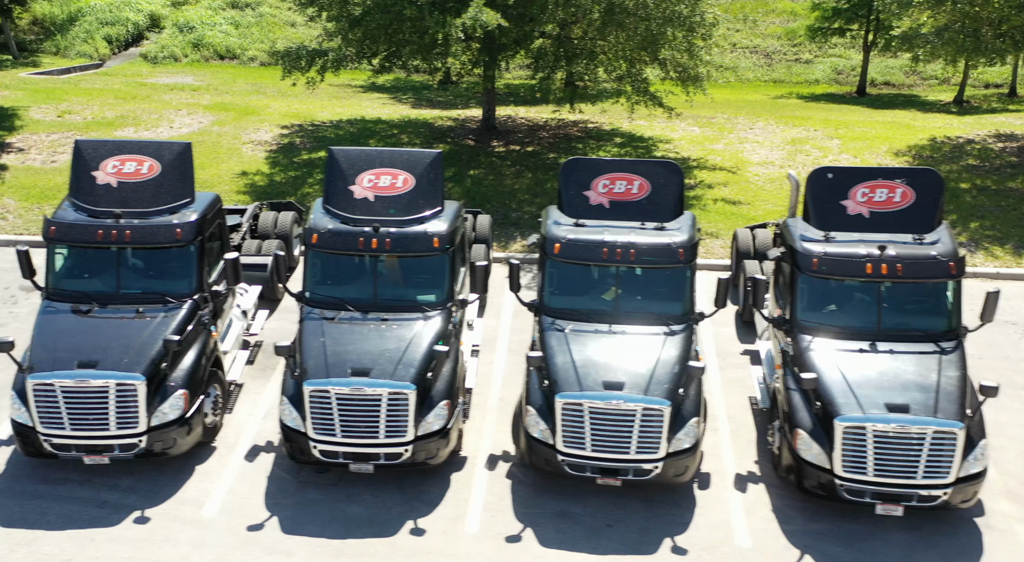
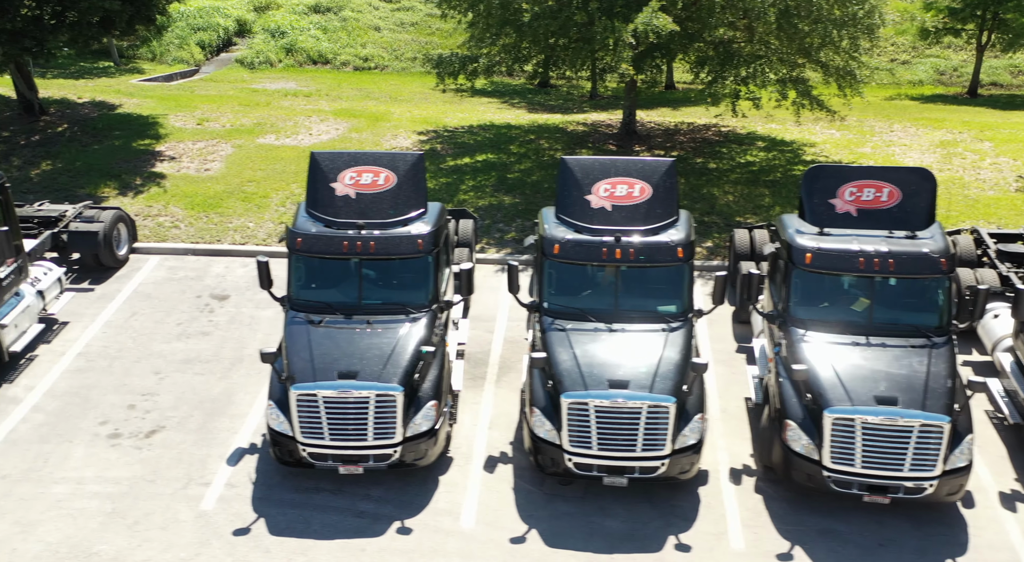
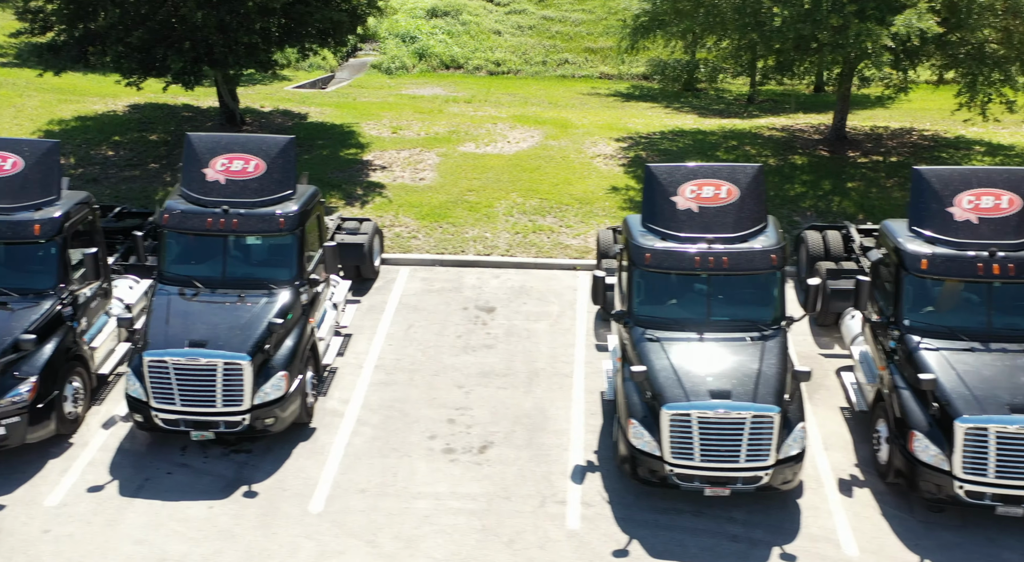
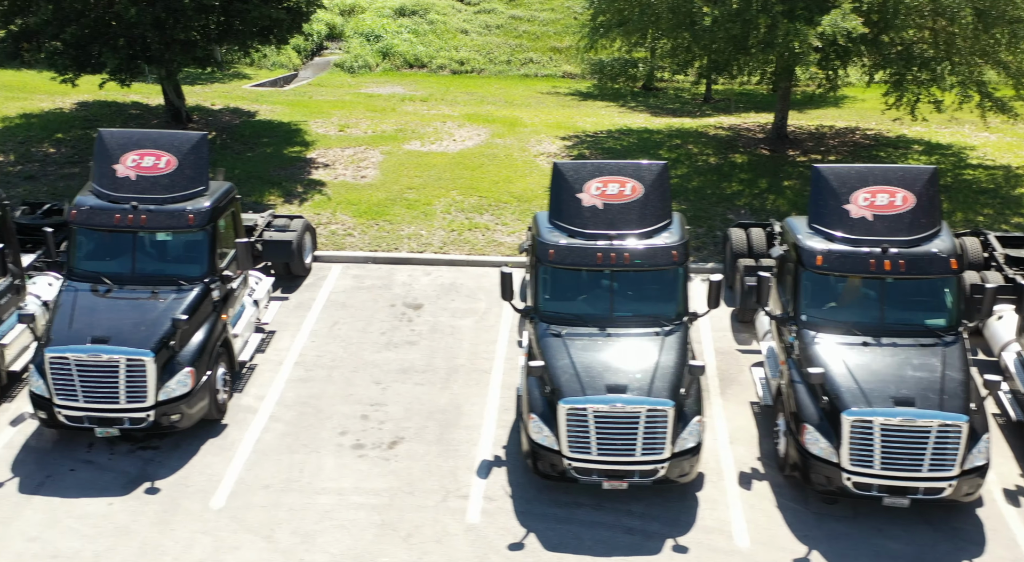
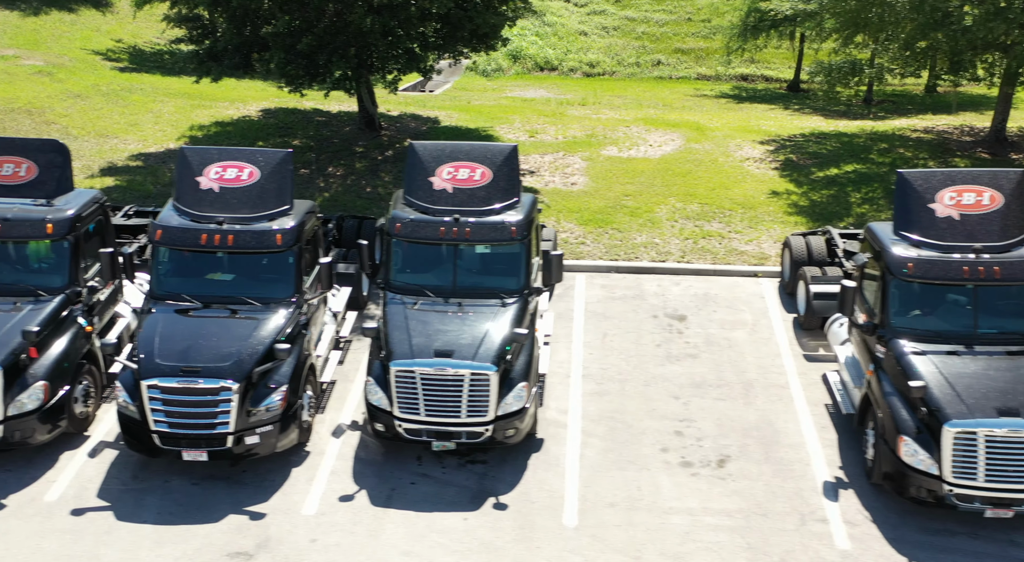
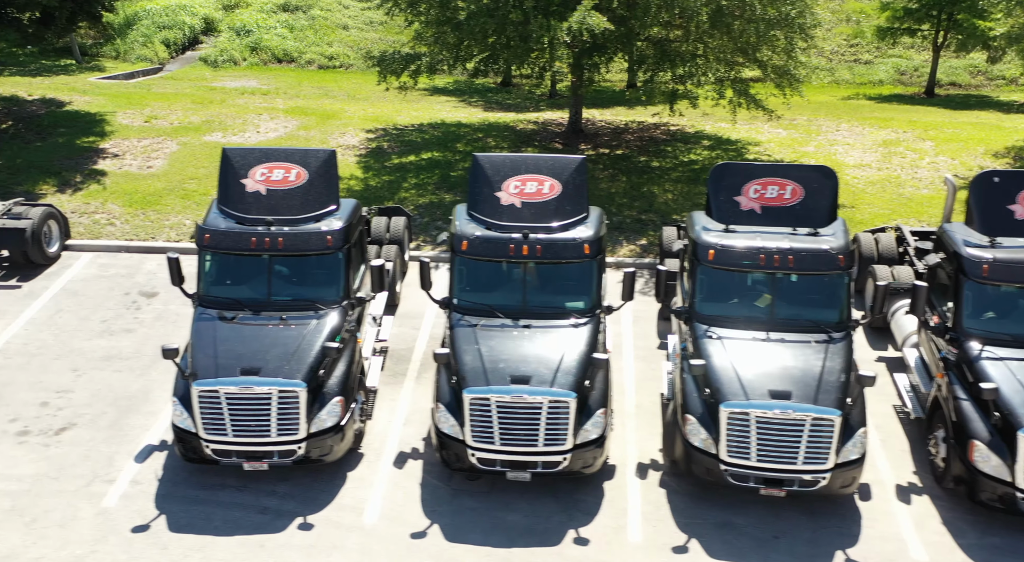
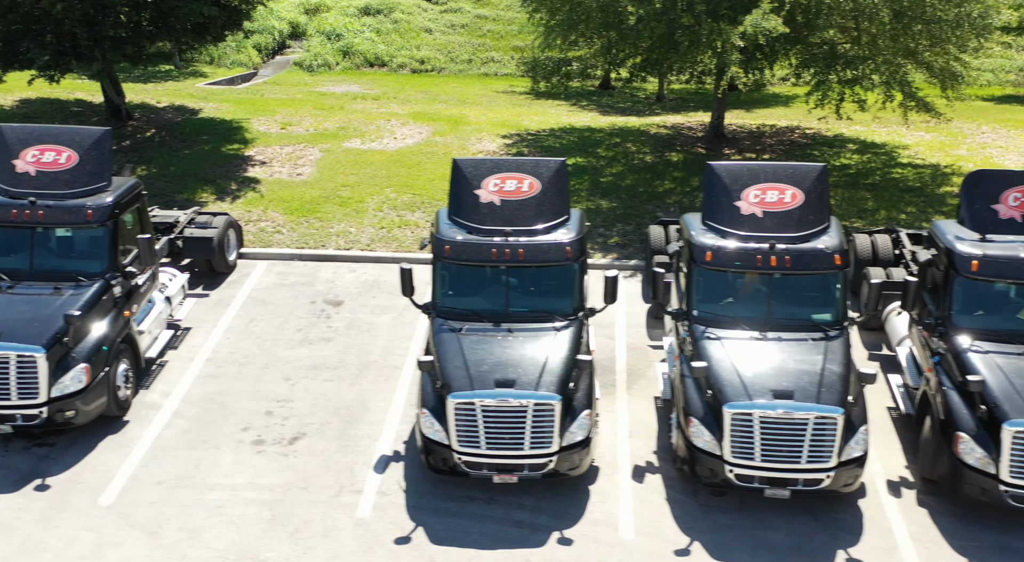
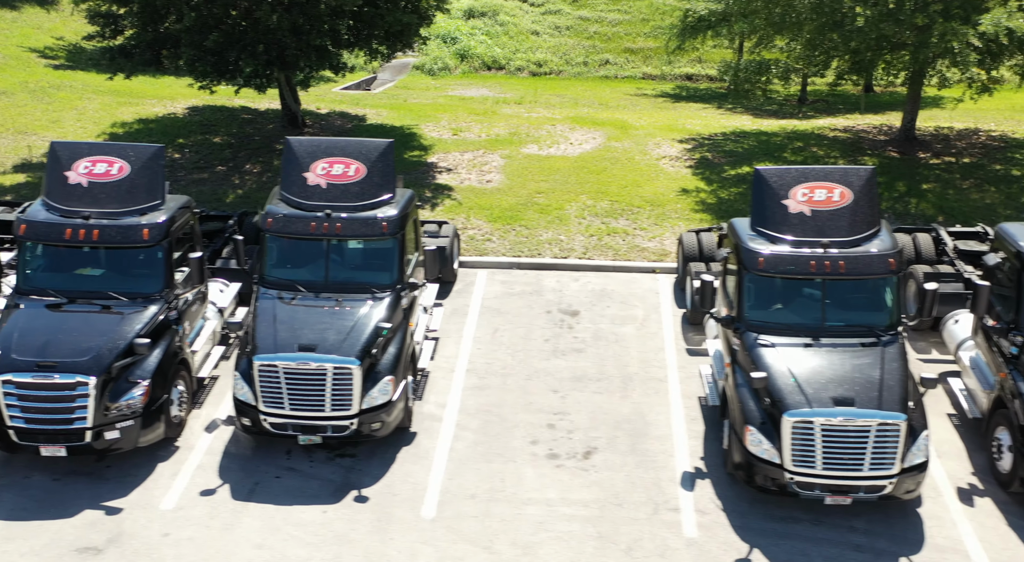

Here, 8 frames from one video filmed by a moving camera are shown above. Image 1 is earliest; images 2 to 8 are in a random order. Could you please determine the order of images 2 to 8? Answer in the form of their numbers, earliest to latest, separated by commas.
6, 2, 7, 4, 3, 8, 5
